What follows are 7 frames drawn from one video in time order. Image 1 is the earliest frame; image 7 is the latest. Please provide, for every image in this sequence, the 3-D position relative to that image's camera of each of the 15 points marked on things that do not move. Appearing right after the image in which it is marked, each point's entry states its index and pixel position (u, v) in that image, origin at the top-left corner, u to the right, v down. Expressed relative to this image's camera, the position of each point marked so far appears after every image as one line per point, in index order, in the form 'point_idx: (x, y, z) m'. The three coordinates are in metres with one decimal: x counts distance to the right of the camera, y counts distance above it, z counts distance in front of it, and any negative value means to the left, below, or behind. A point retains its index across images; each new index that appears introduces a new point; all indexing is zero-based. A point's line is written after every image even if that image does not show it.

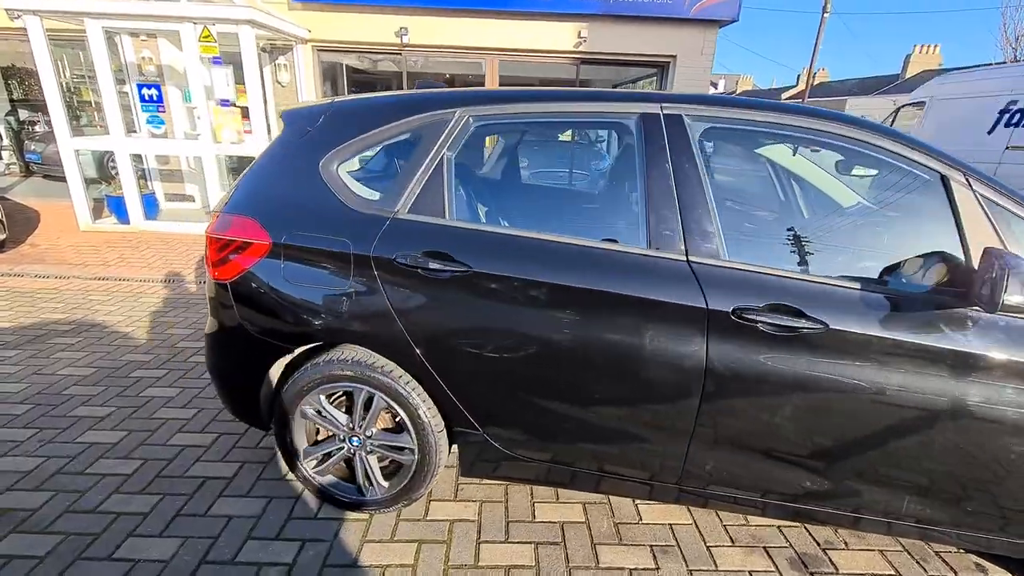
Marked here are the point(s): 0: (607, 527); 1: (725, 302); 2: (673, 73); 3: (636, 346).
0: (+0.4, -1.0, +2.1) m
1: (+0.8, -0.1, +1.7) m
2: (+2.4, +3.3, +7.5) m
3: (+0.5, -0.2, +1.8) m
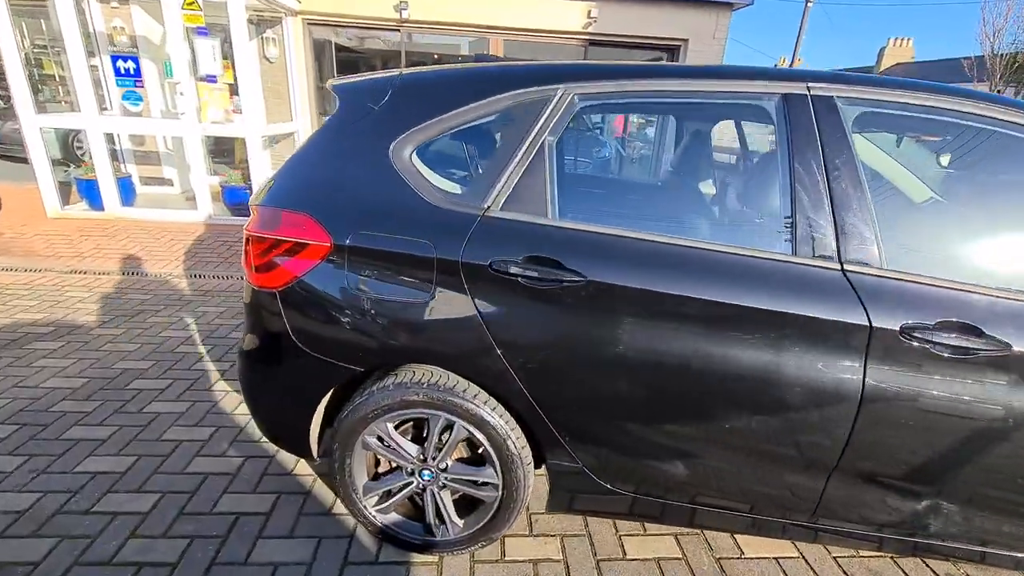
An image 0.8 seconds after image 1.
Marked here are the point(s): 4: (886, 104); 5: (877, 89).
0: (+0.7, -1.0, +1.9) m
1: (+1.2, -0.1, +1.5) m
2: (+2.5, +3.4, +7.2) m
3: (+0.8, -0.3, +1.5) m
4: (+1.2, +0.6, +1.6) m
5: (+1.2, +0.6, +1.6) m
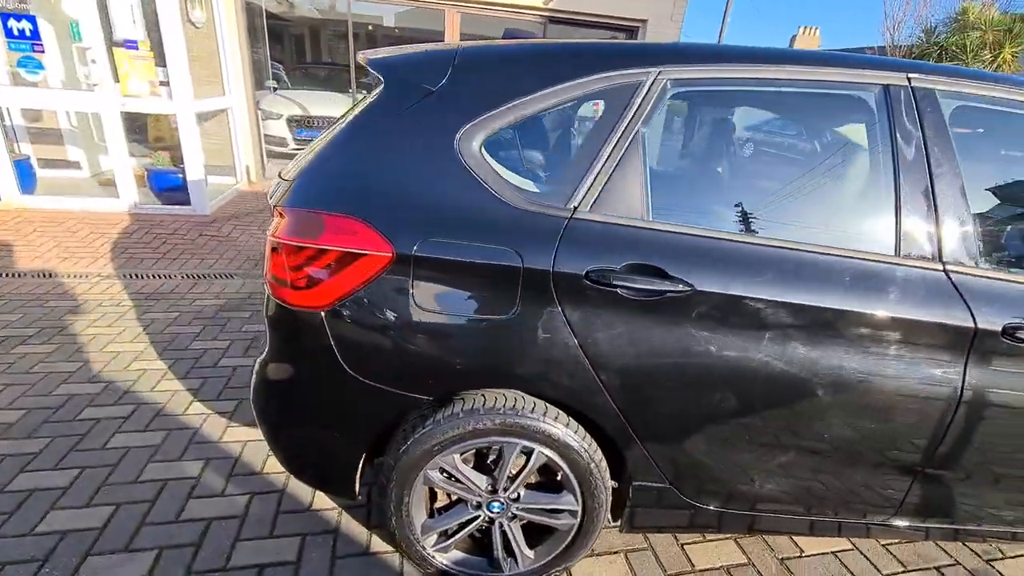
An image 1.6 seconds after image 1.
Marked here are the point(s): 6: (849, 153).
0: (+1.0, -1.0, +1.9) m
1: (+1.4, -0.1, +1.5) m
2: (+1.9, +3.6, +7.2) m
3: (+1.1, -0.3, +1.5) m
4: (+1.4, +0.6, +1.5) m
5: (+1.4, +0.7, +1.5) m
6: (+1.1, +0.4, +1.5) m
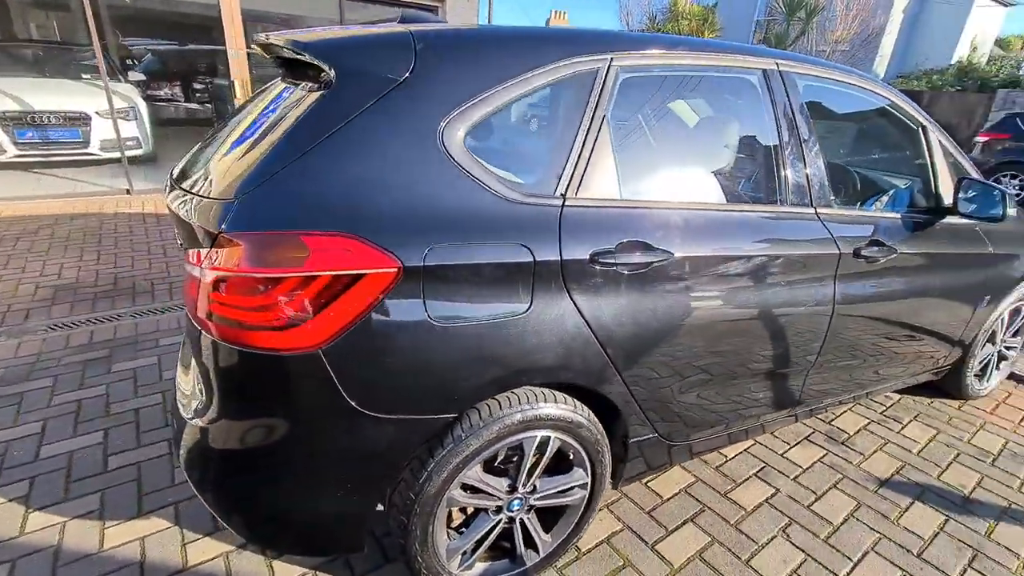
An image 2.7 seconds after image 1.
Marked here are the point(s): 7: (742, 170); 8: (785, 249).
0: (+0.9, -0.8, +2.2) m
1: (+1.3, +0.2, +2.0) m
2: (-1.0, +3.9, +7.2) m
3: (+1.0, -0.1, +1.9) m
4: (+1.2, +0.9, +2.0) m
5: (+1.2, +0.9, +2.0) m
6: (+0.9, +0.6, +1.8) m
7: (+0.9, +0.4, +1.8) m
8: (+1.0, +0.1, +1.8) m
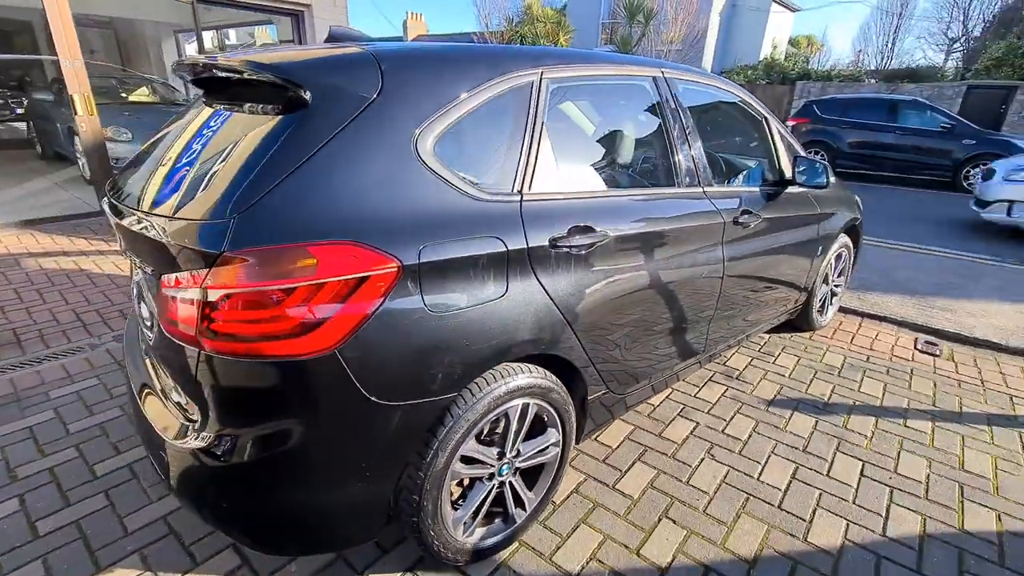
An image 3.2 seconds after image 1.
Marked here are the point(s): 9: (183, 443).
0: (+0.7, -0.7, +2.6) m
1: (+1.1, +0.4, +2.4) m
2: (-2.8, +3.7, +7.0) m
3: (+0.8, +0.1, +2.3) m
4: (+0.8, +1.0, +2.4) m
5: (+0.8, +1.1, +2.4) m
6: (+0.6, +0.7, +2.2) m
7: (+0.6, +0.6, +2.2) m
8: (+0.8, +0.3, +2.2) m
9: (-1.0, -0.5, +1.4) m
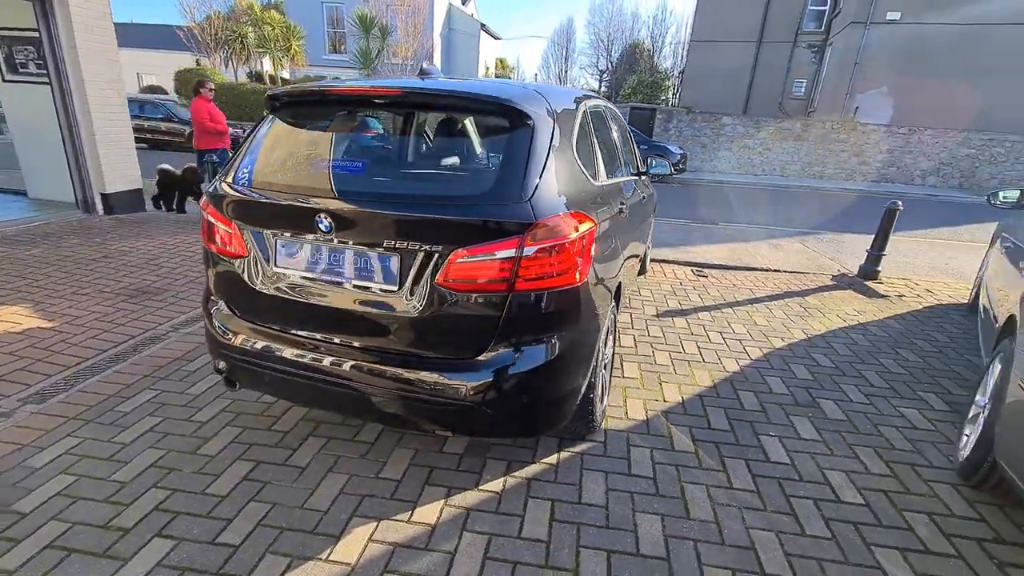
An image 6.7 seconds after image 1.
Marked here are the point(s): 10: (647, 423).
0: (+0.7, -0.4, +3.8) m
1: (+0.9, +0.7, +3.8) m
2: (-5.2, +3.2, +5.7) m
3: (+0.8, +0.4, +3.5) m
4: (+0.6, +1.3, +3.6) m
5: (+0.6, +1.4, +3.6) m
6: (+0.6, +1.0, +3.3) m
7: (+0.6, +0.9, +3.3) m
8: (+0.8, +0.6, +3.4) m
9: (-0.2, -0.4, +1.9) m
10: (+0.8, -0.8, +2.8) m
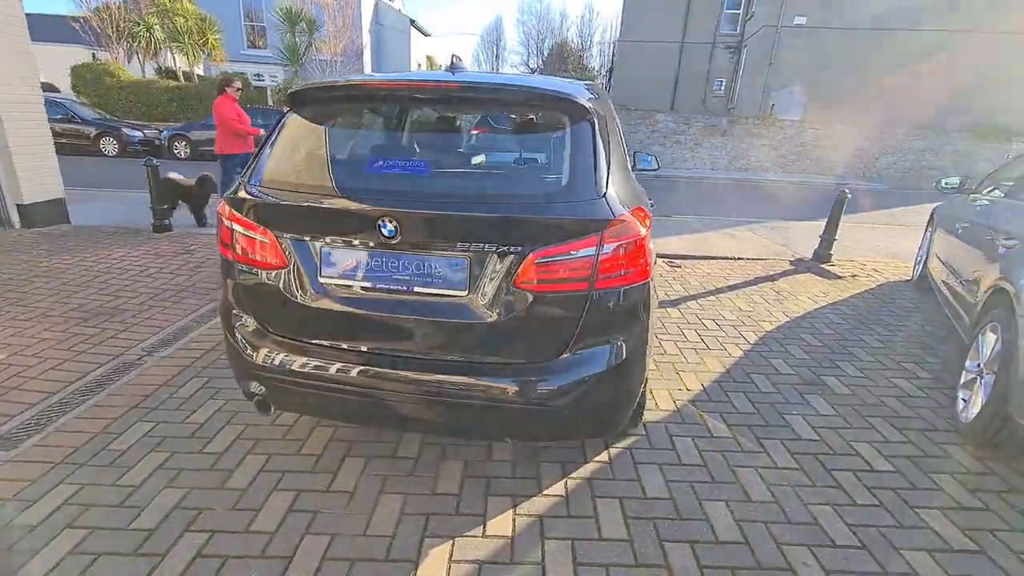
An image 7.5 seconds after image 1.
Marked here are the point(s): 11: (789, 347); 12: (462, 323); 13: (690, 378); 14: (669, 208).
0: (+0.8, -0.4, +3.8) m
1: (+0.9, +0.8, +3.8) m
2: (-5.5, +2.9, +4.9) m
3: (+0.9, +0.5, +3.5) m
4: (+0.6, +1.4, +3.6) m
5: (+0.6, +1.4, +3.6) m
6: (+0.6, +1.1, +3.3) m
7: (+0.7, +0.9, +3.3) m
8: (+0.9, +0.7, +3.5) m
9: (+0.1, -0.4, +1.9) m
10: (+1.0, -0.7, +2.8) m
11: (+2.1, -0.4, +3.7) m
12: (-0.2, -0.1, +1.9) m
13: (+1.2, -0.6, +3.2) m
14: (+3.2, +1.6, +10.0) m
